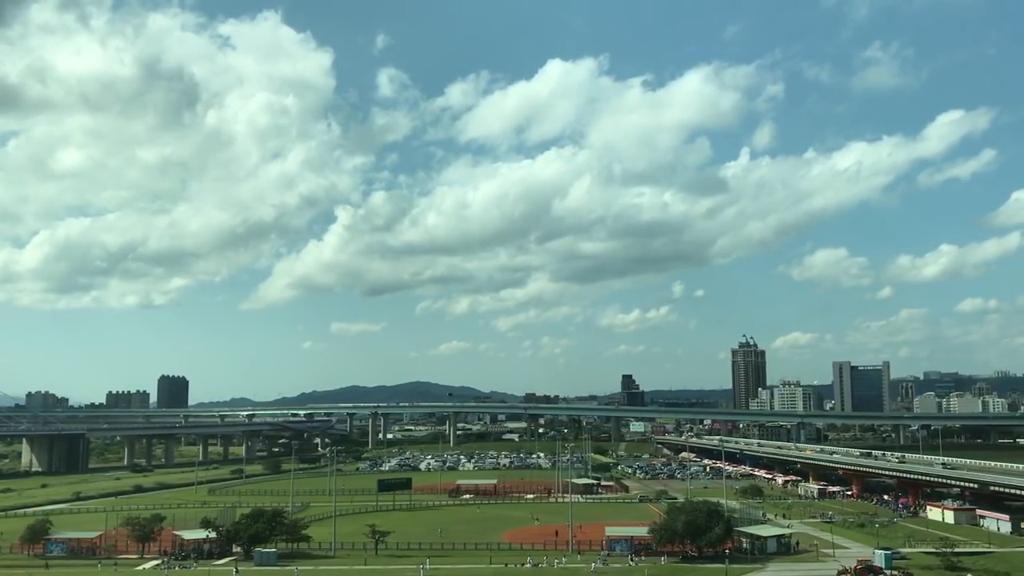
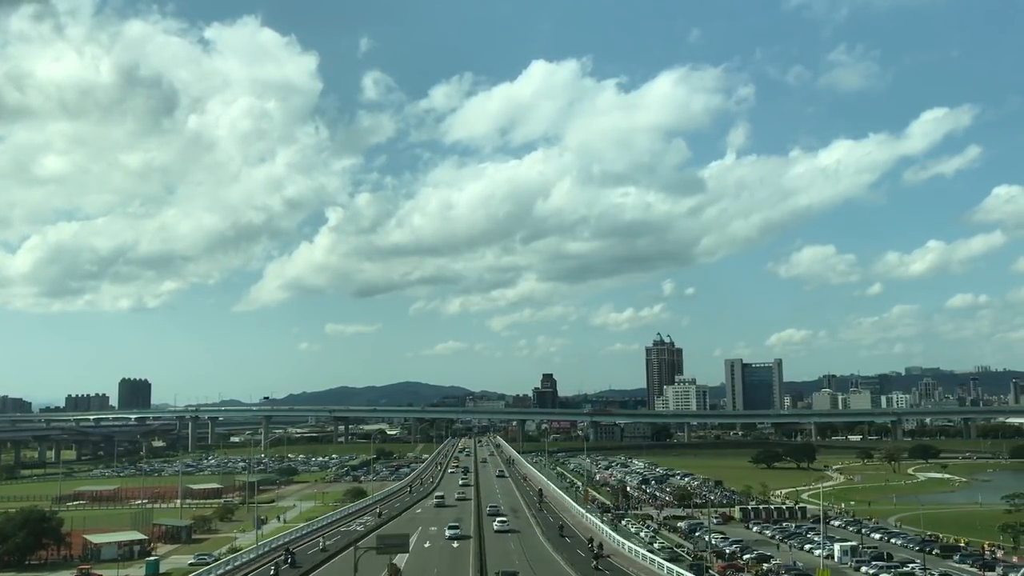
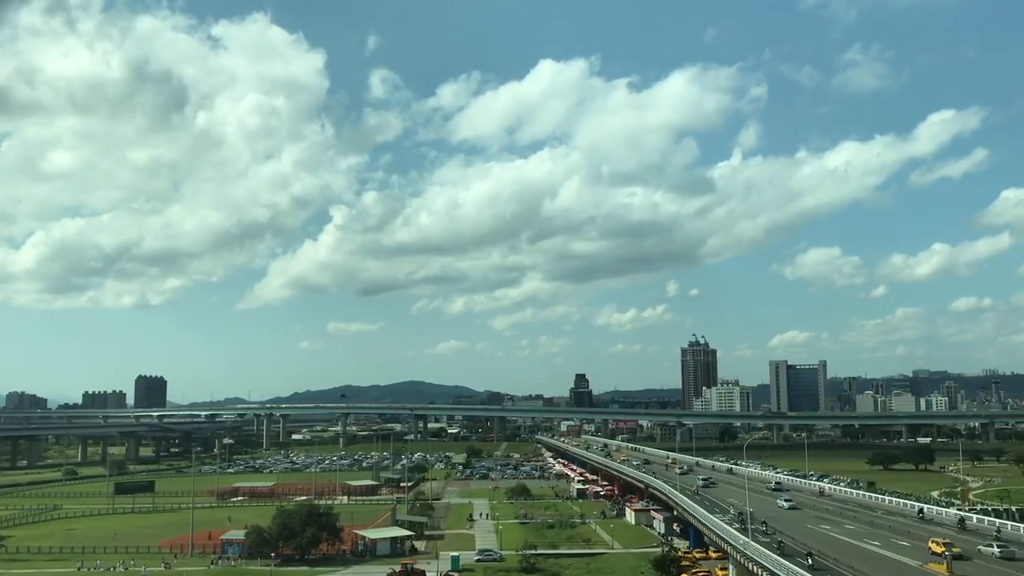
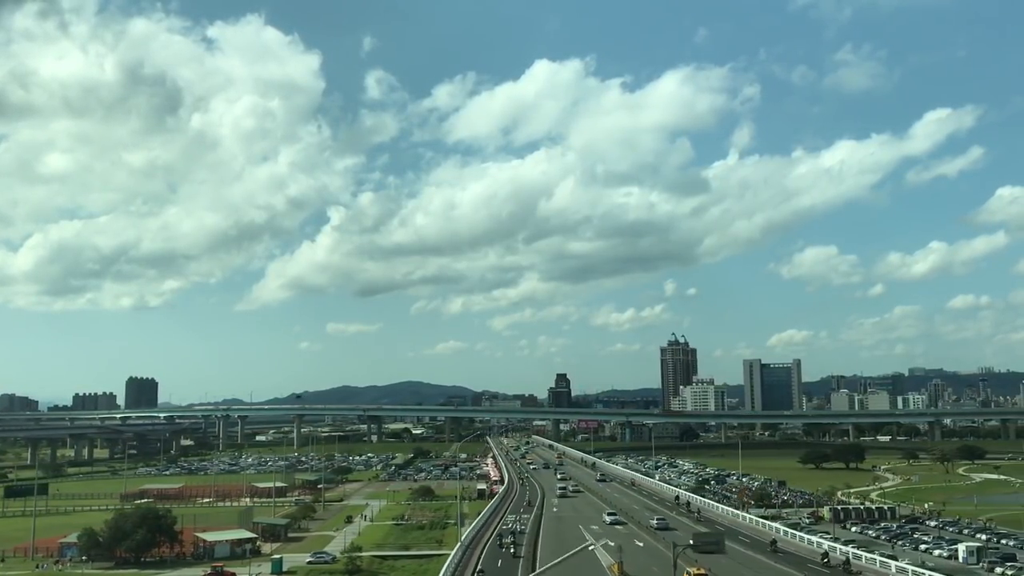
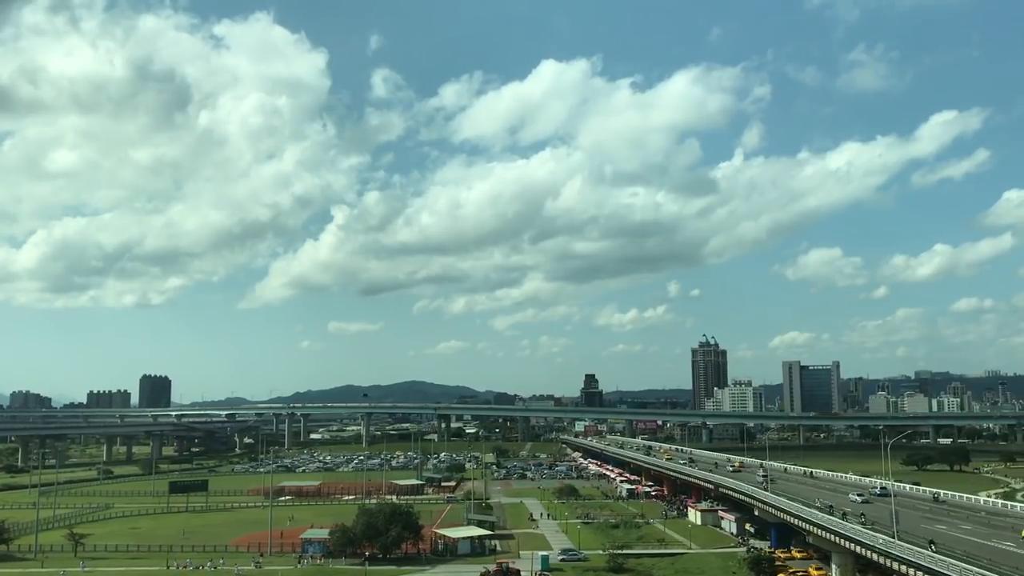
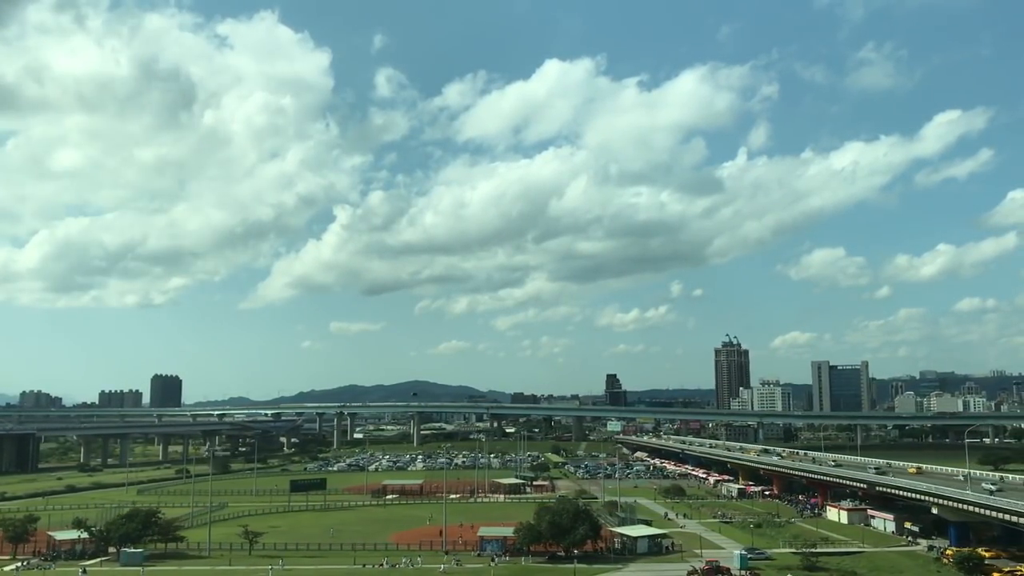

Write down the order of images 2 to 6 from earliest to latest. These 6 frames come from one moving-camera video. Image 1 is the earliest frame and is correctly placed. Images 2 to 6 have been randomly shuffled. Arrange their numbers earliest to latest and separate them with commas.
6, 5, 3, 4, 2
